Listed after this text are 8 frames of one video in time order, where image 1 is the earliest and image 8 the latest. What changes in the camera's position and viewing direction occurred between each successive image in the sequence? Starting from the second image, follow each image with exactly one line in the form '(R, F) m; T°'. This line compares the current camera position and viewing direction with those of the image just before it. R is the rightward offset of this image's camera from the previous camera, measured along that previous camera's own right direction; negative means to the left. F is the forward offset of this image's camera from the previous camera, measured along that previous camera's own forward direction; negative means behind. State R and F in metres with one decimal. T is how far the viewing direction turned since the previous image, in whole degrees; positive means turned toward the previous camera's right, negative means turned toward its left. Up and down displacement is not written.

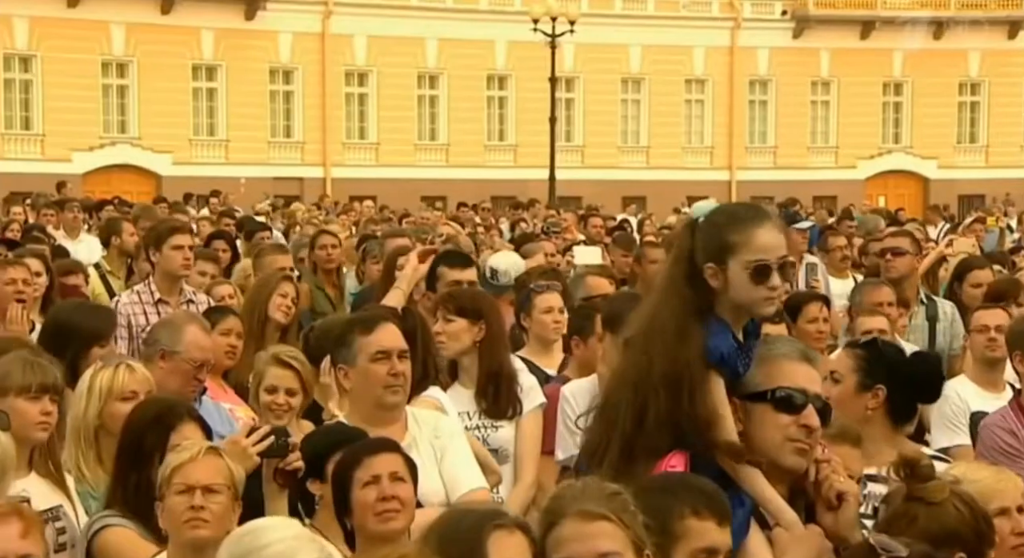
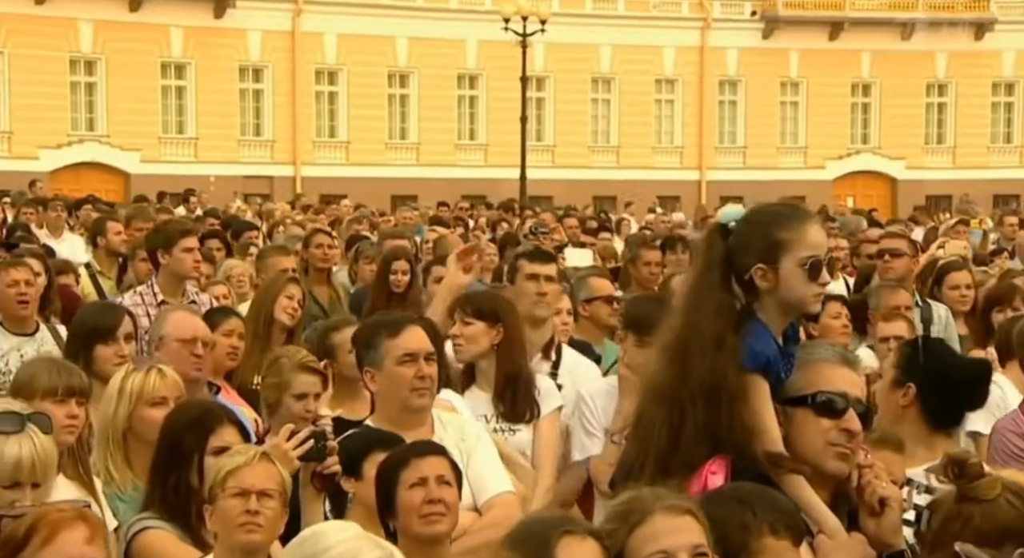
(-0.5, 0.0) m; +2°
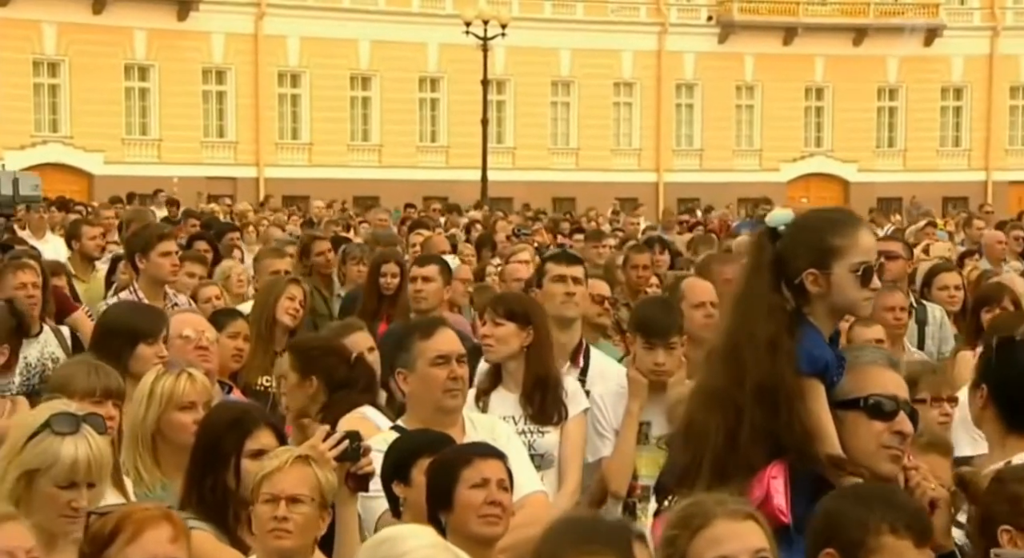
(-0.6, -0.3) m; +3°
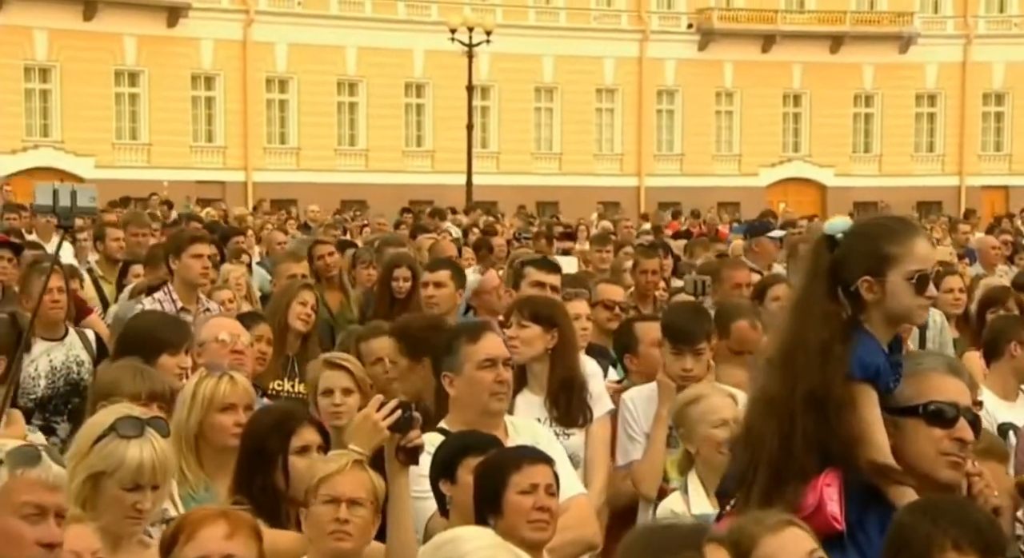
(-0.5, -0.4) m; +2°
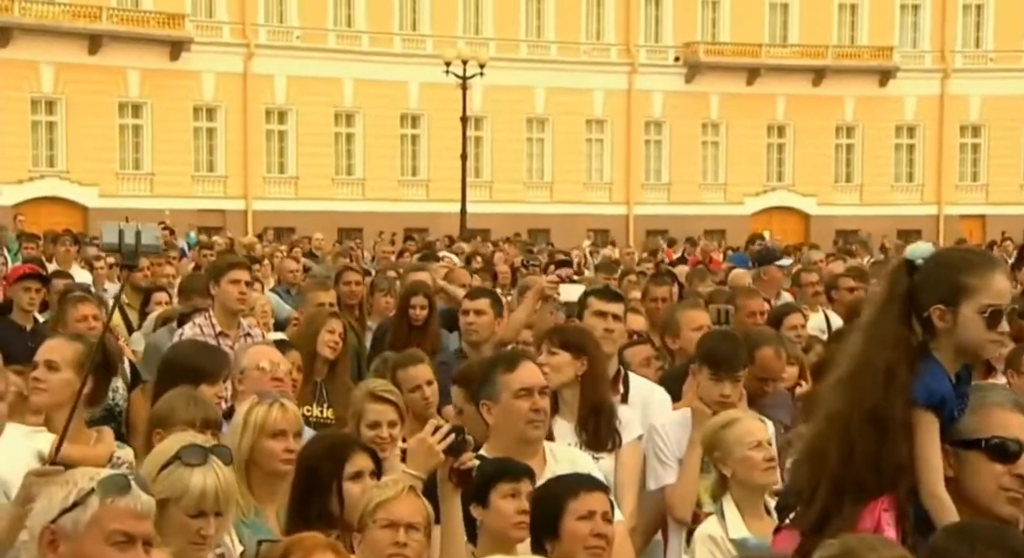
(-0.5, -0.6) m; +1°
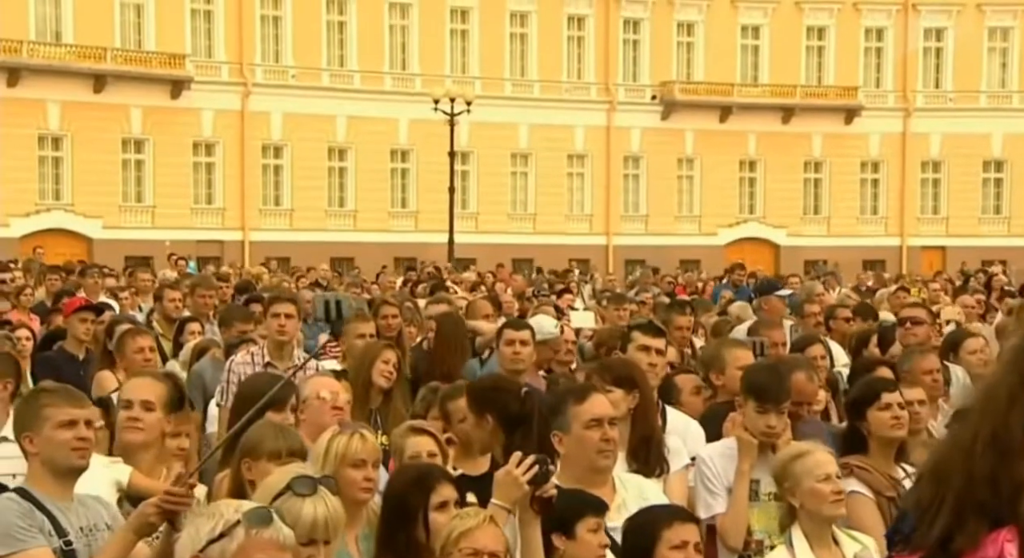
(-1.0, -1.0) m; +3°
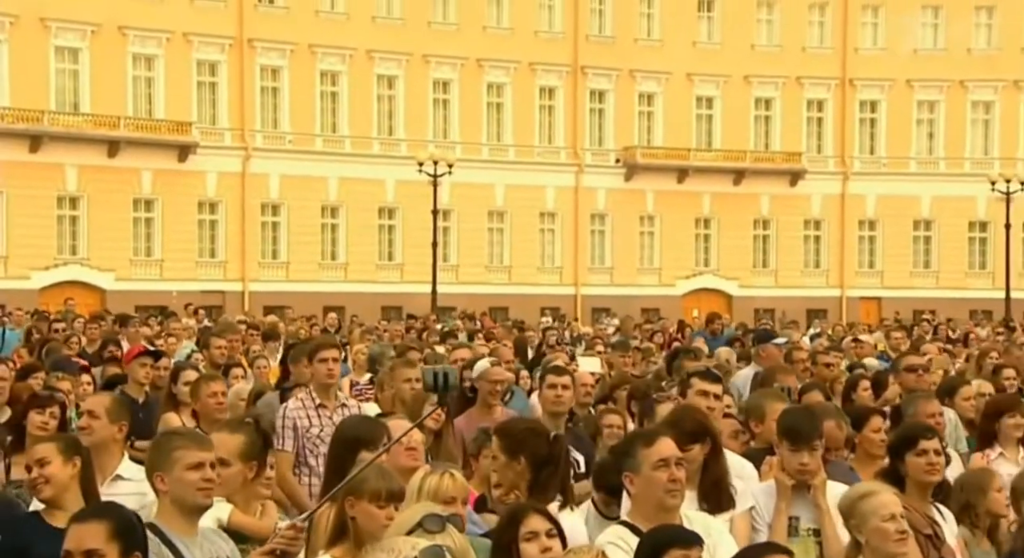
(-1.6, -2.1) m; +4°
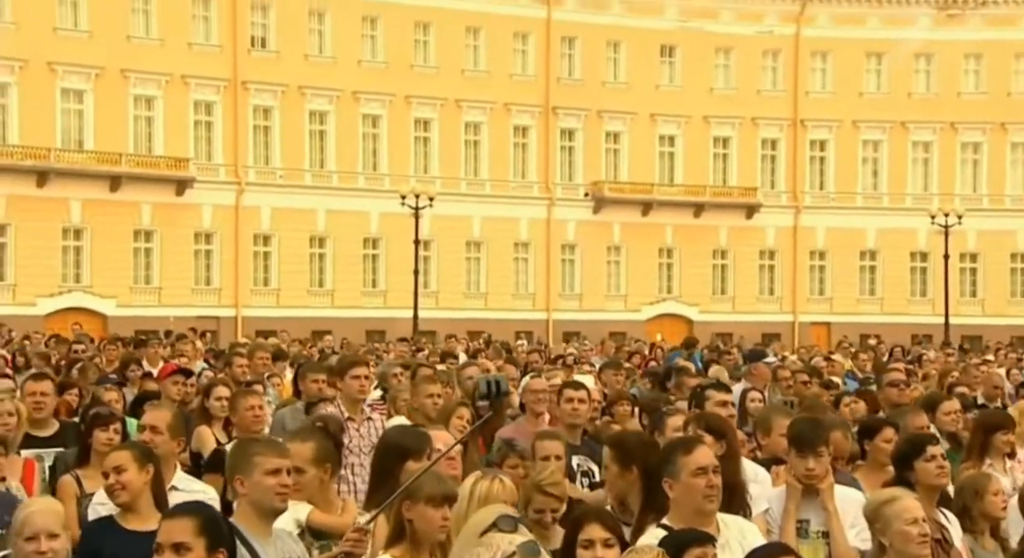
(-1.3, -1.6) m; +4°
